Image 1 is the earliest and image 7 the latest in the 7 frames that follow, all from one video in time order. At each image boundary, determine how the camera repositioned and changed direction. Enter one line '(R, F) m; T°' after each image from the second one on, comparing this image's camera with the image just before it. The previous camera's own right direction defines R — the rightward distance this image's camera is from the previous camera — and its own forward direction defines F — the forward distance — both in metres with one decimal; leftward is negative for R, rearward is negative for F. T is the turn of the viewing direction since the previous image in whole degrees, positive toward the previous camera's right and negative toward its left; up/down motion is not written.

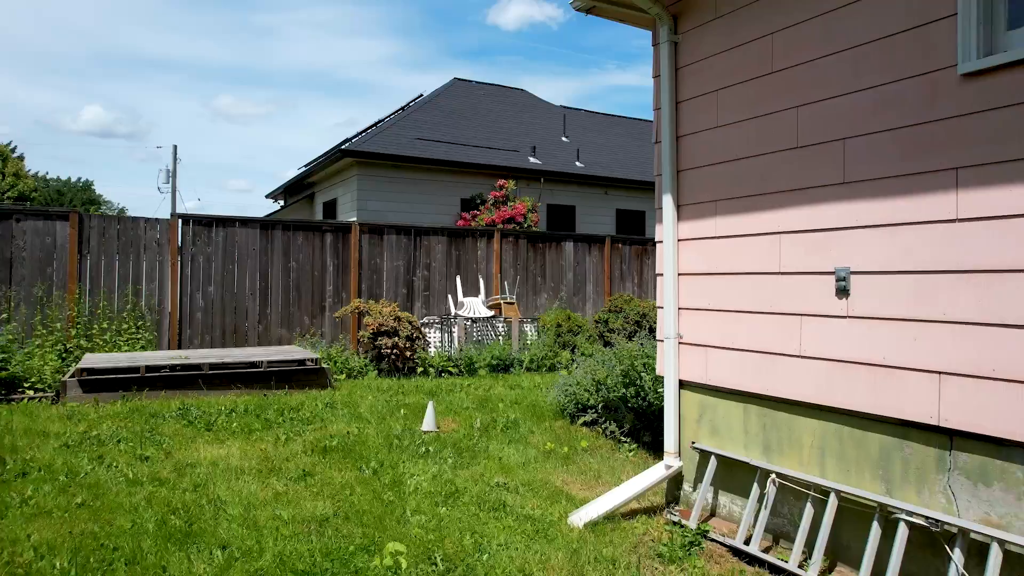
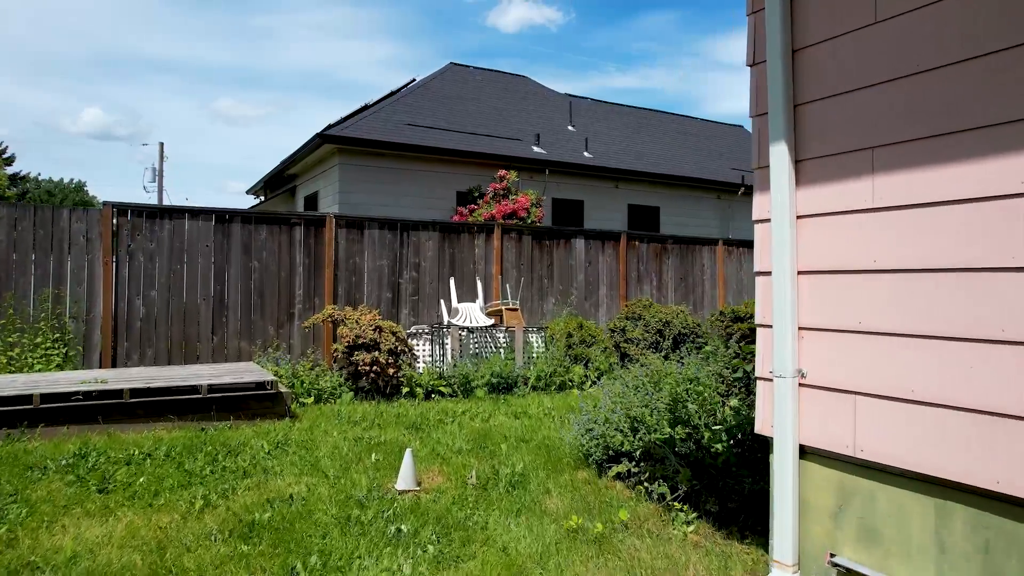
(0.0, +1.2) m; 0°
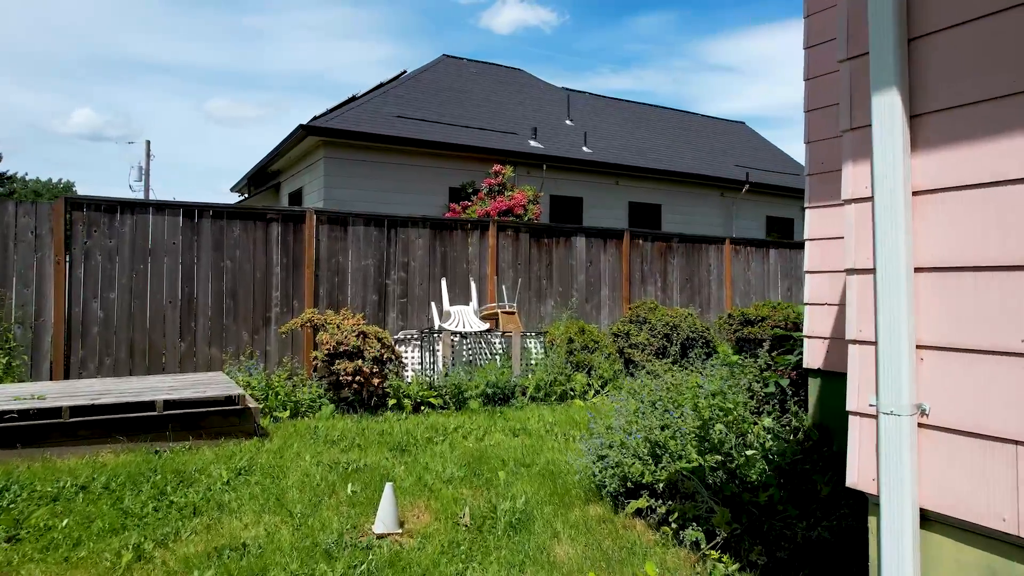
(0.0, +0.6) m; +1°
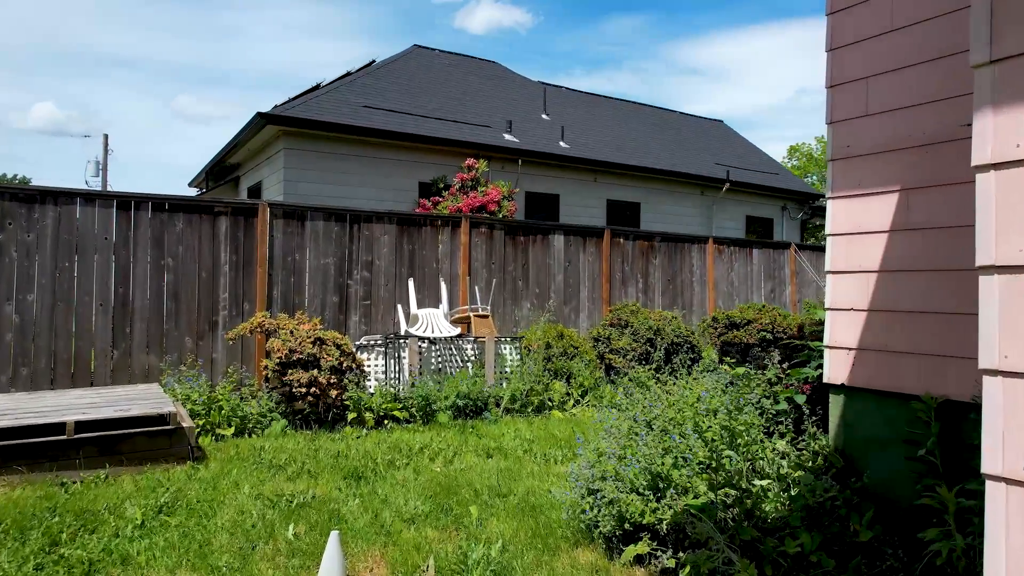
(0.0, +0.5) m; +2°
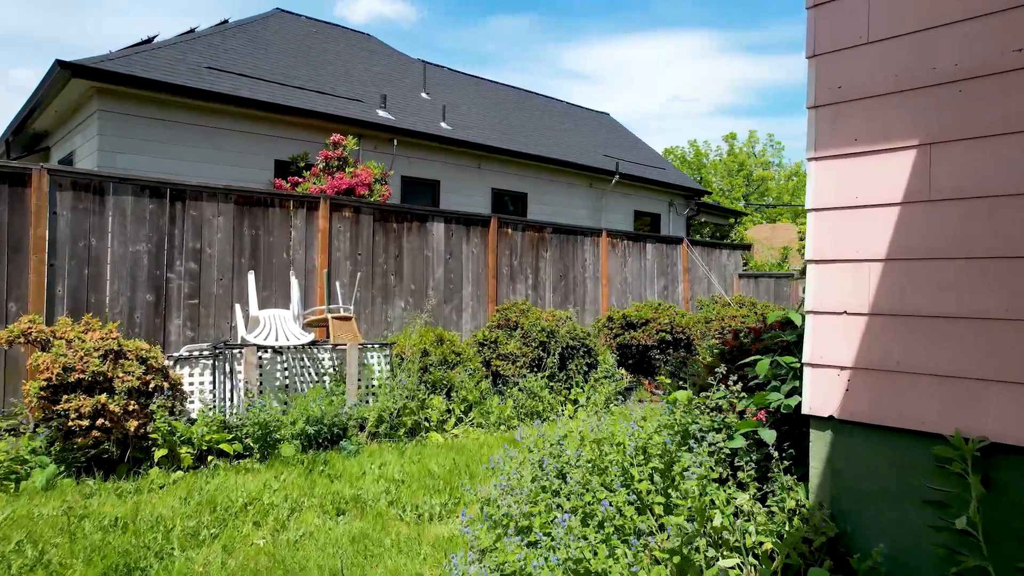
(+0.1, +1.0) m; +10°
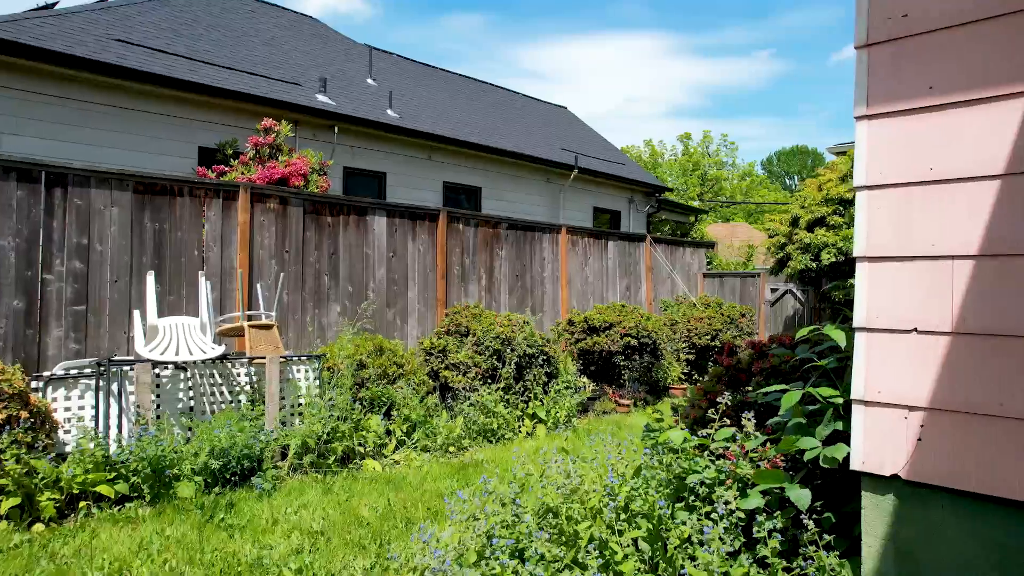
(0.0, +0.7) m; +4°
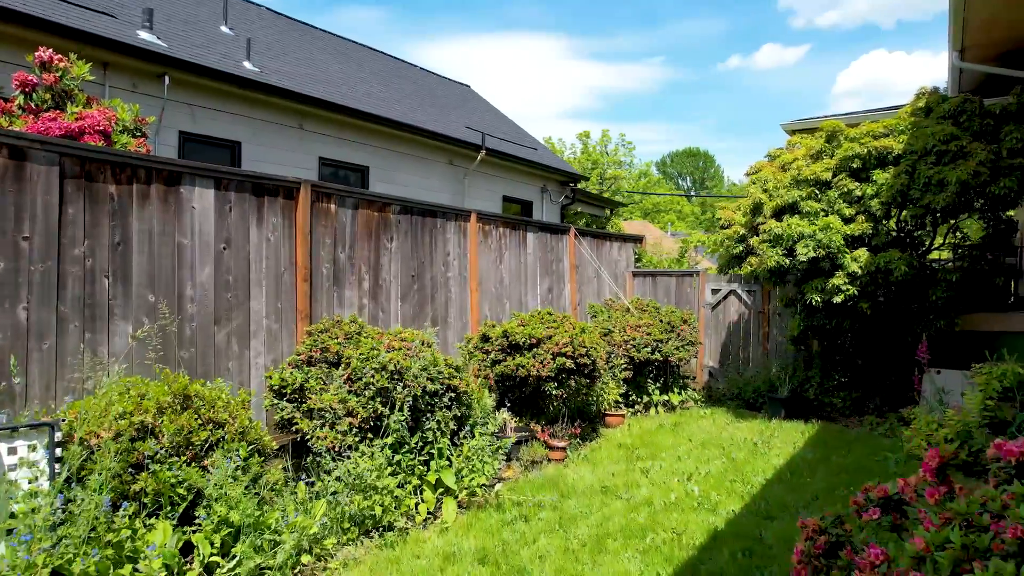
(0.0, +1.8) m; +8°
